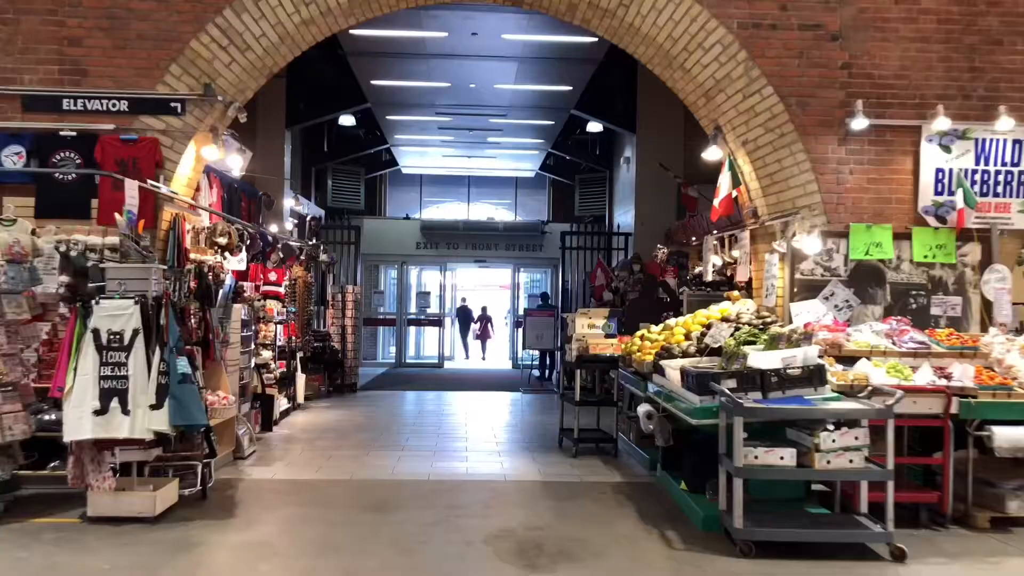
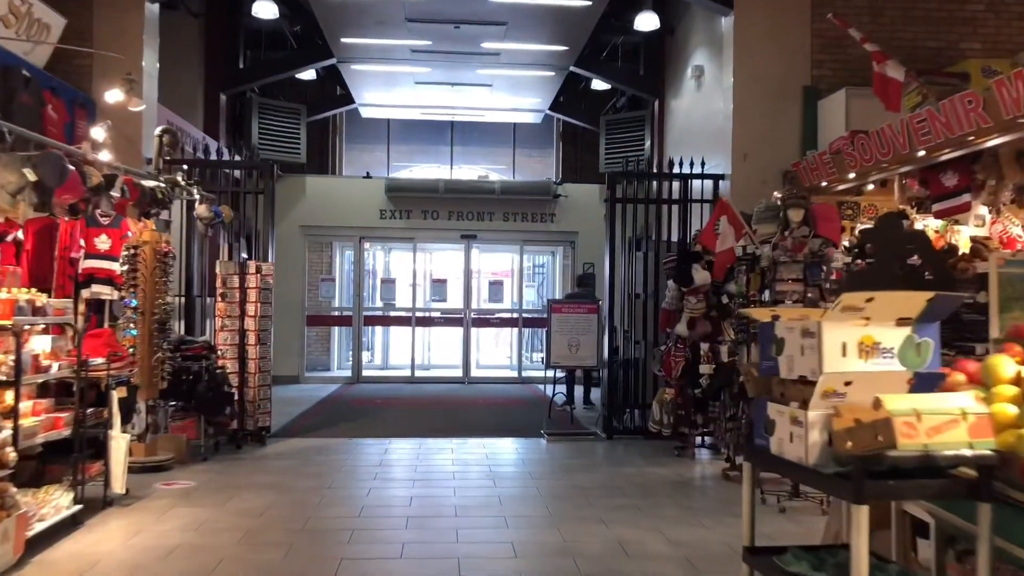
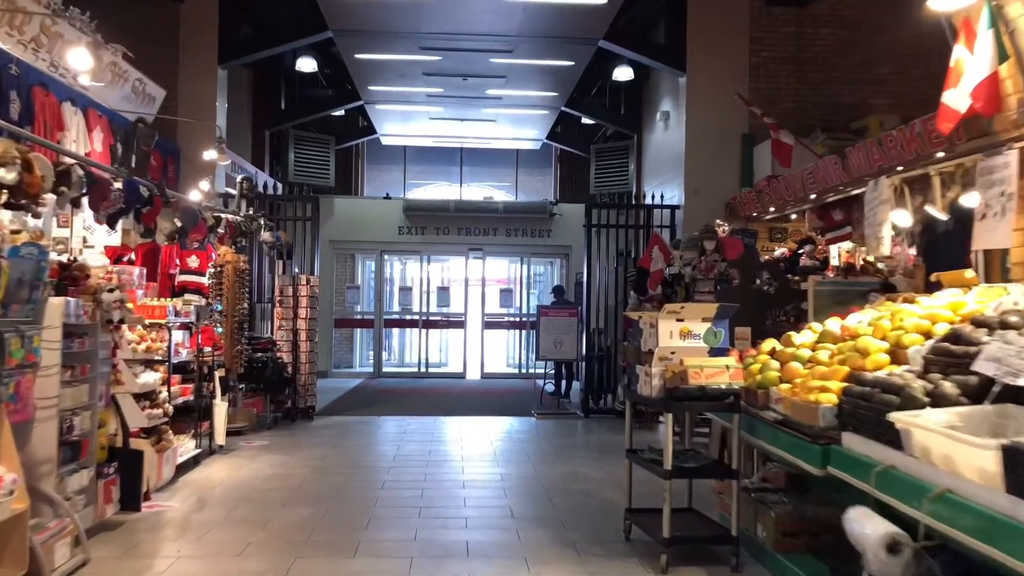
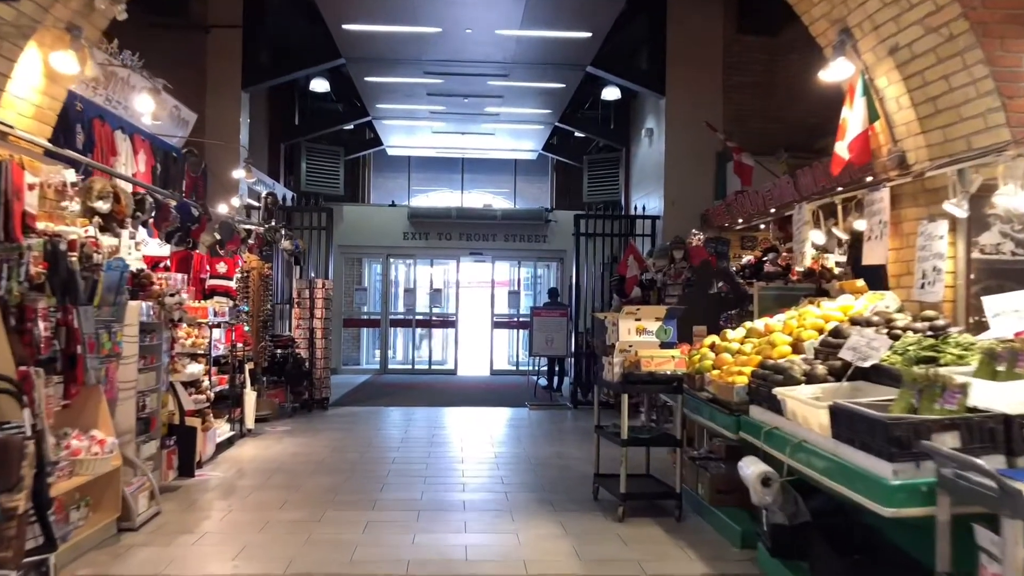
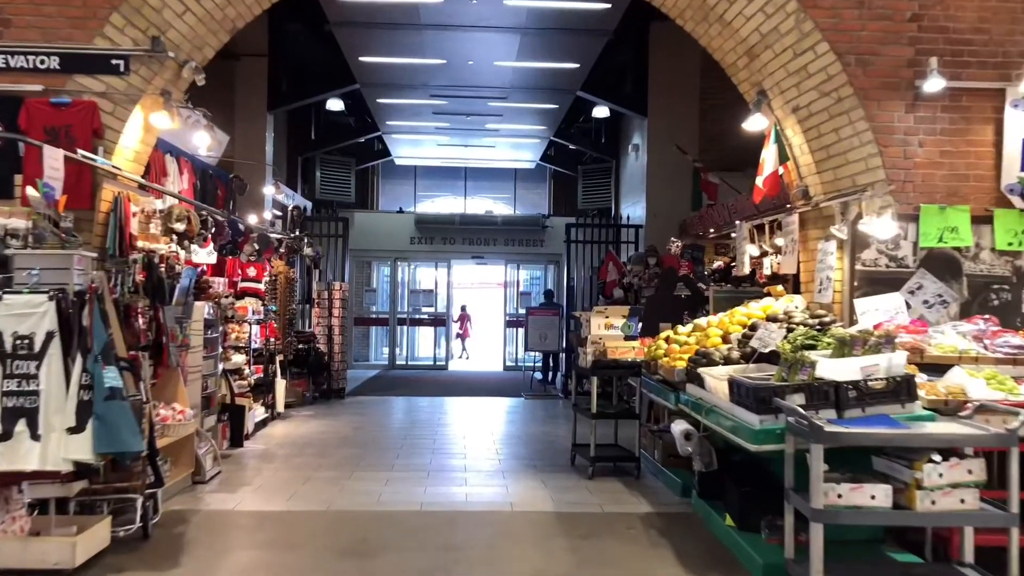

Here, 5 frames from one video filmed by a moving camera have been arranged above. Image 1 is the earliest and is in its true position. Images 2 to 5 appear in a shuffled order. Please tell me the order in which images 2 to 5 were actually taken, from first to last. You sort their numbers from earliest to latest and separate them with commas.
5, 4, 3, 2
